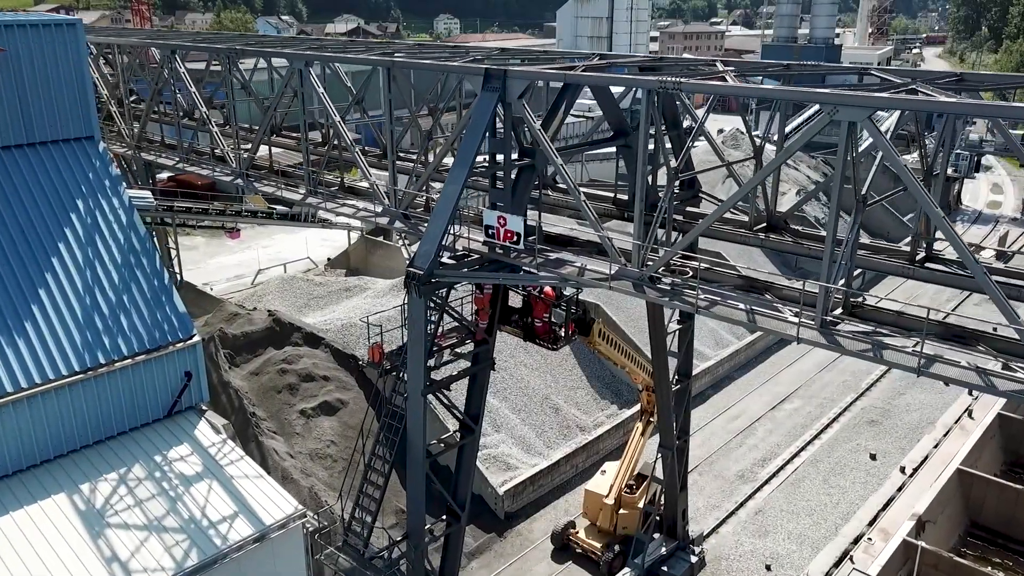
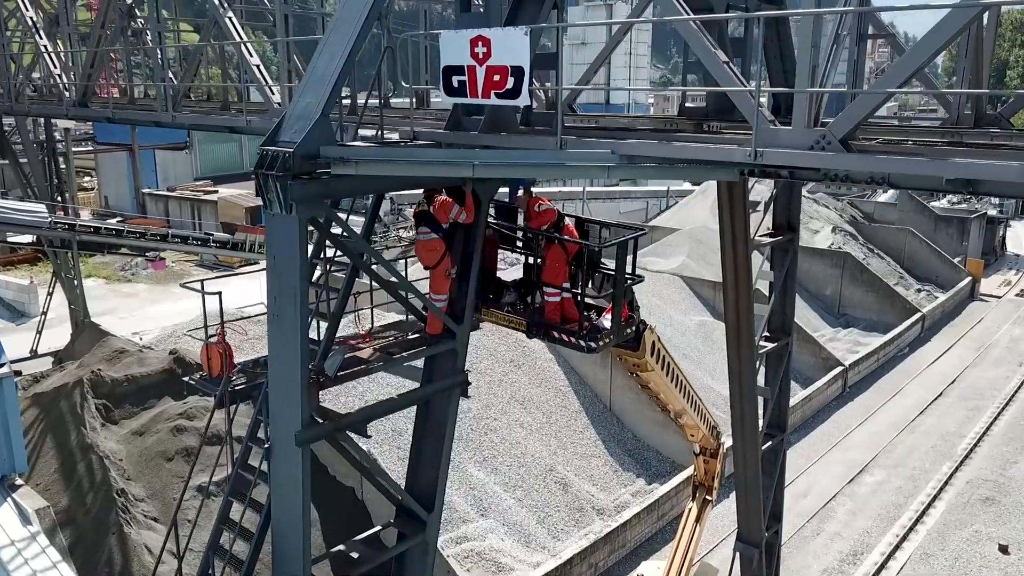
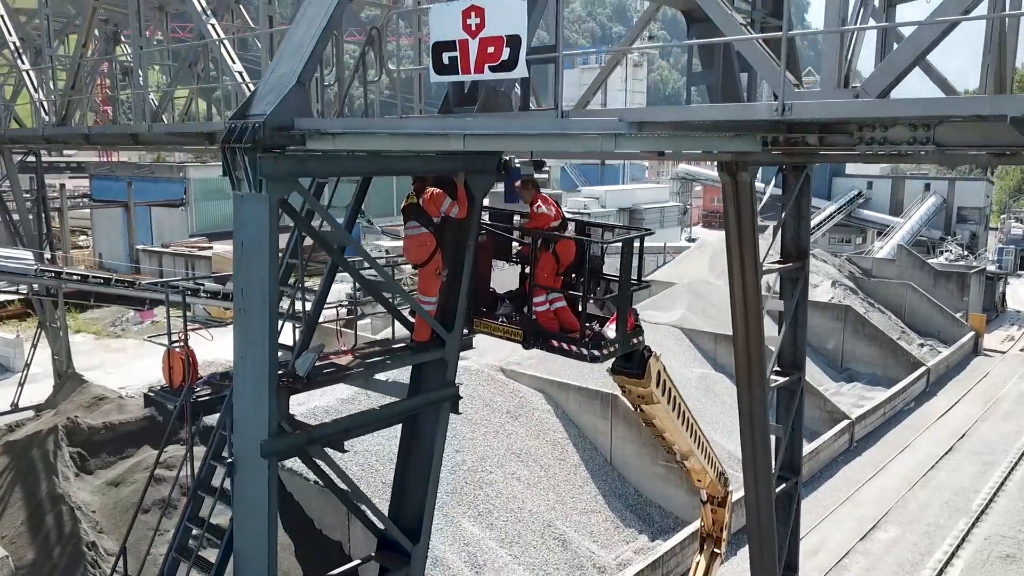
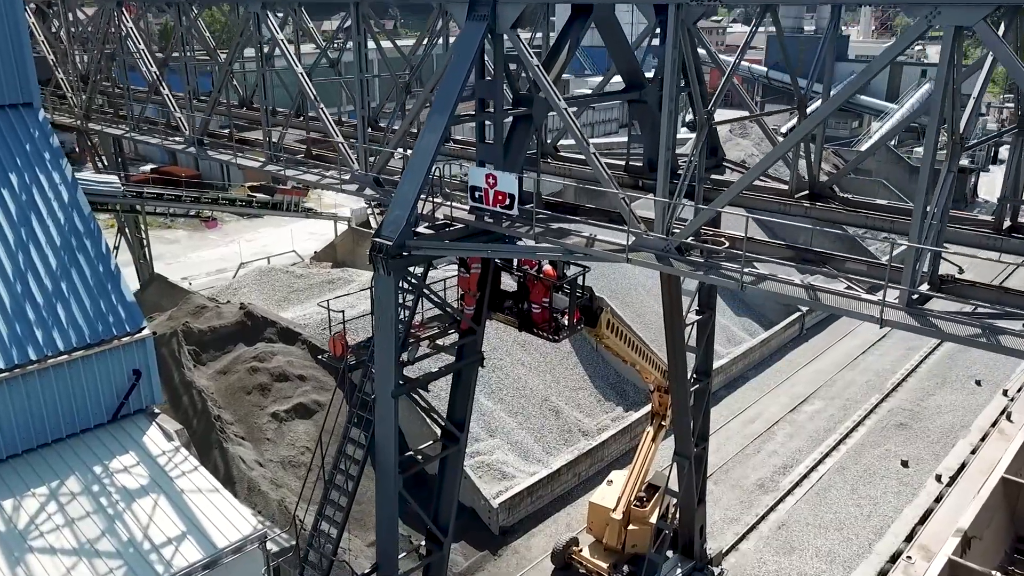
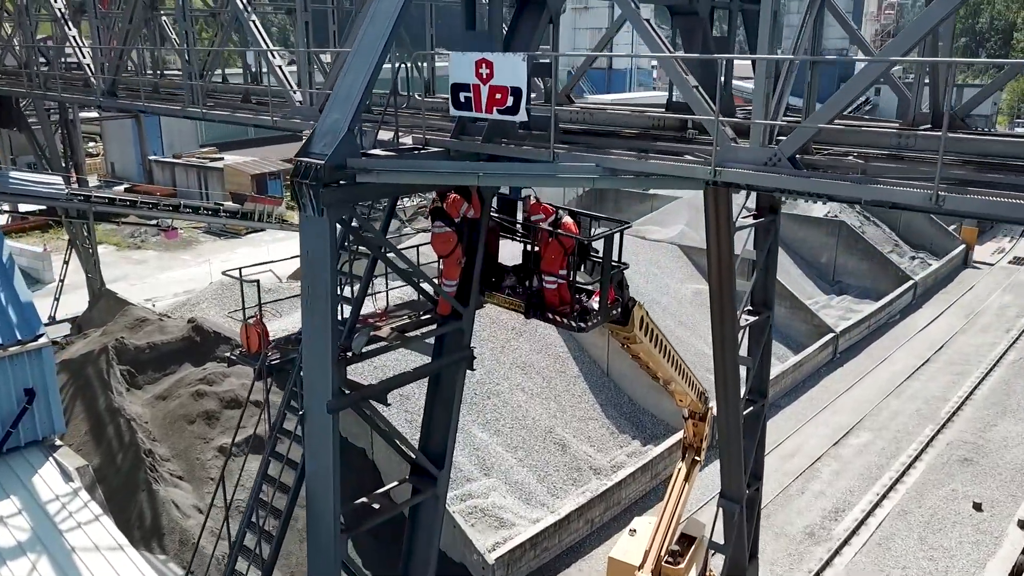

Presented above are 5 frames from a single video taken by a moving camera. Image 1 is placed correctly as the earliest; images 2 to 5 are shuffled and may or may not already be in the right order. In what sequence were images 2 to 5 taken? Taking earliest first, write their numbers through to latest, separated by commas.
4, 5, 2, 3
